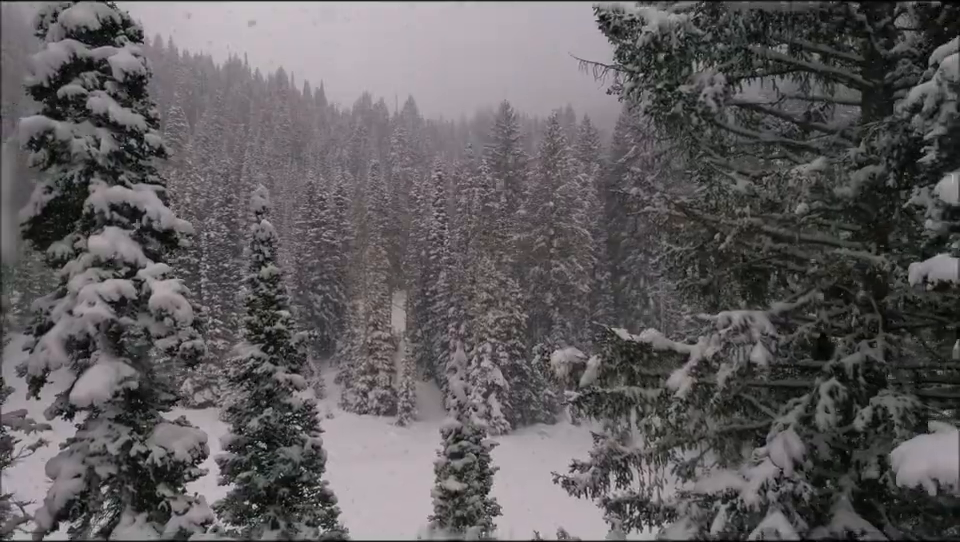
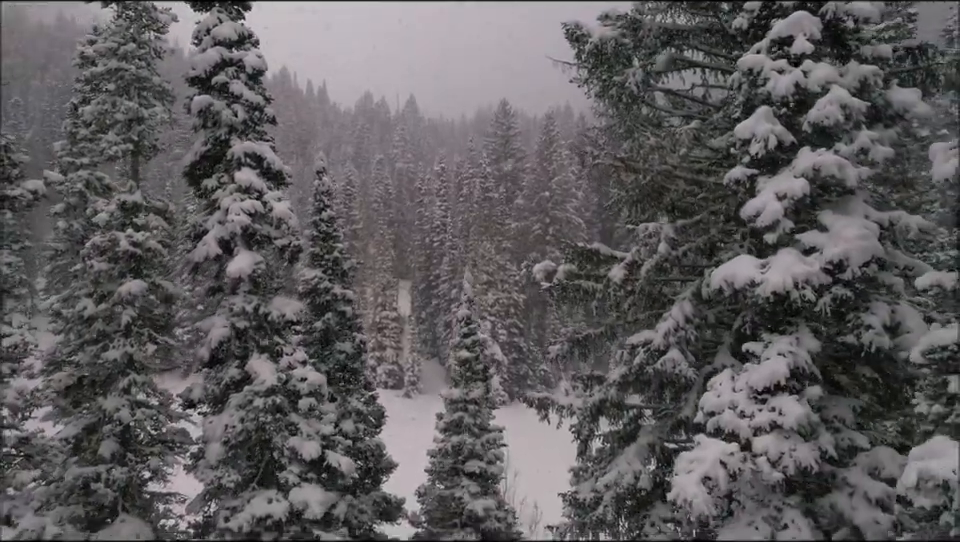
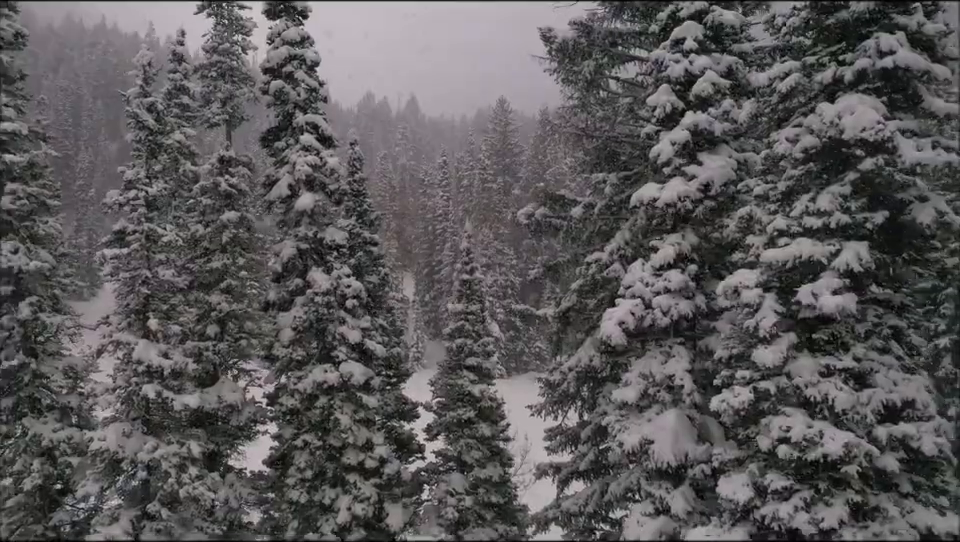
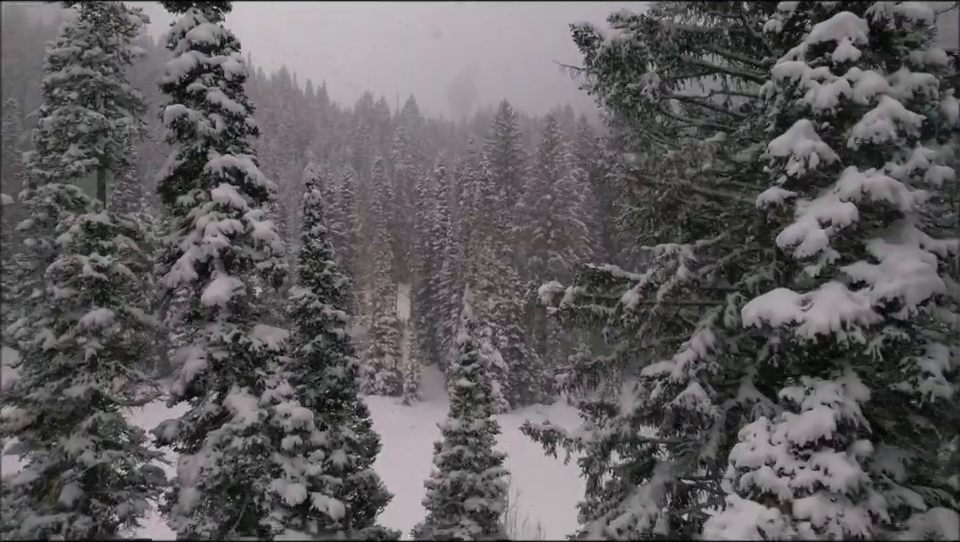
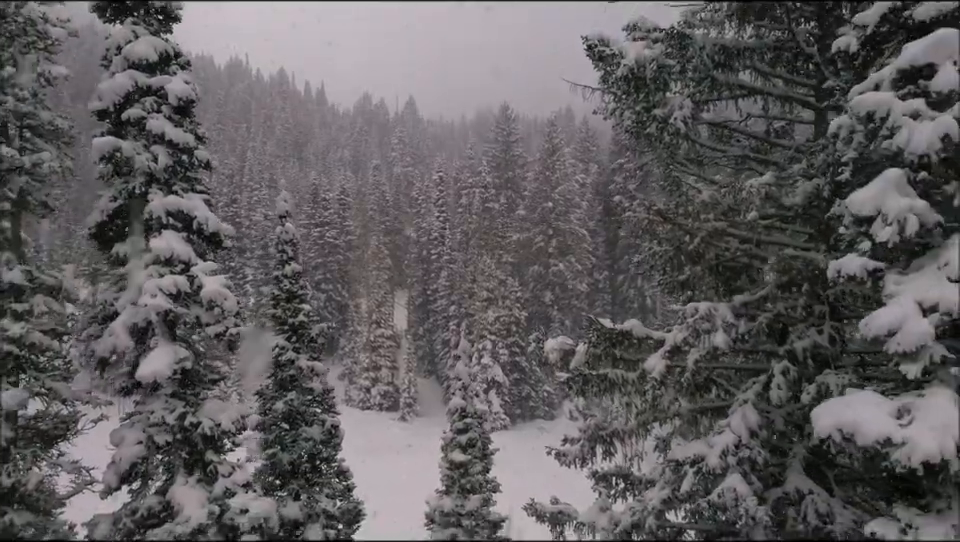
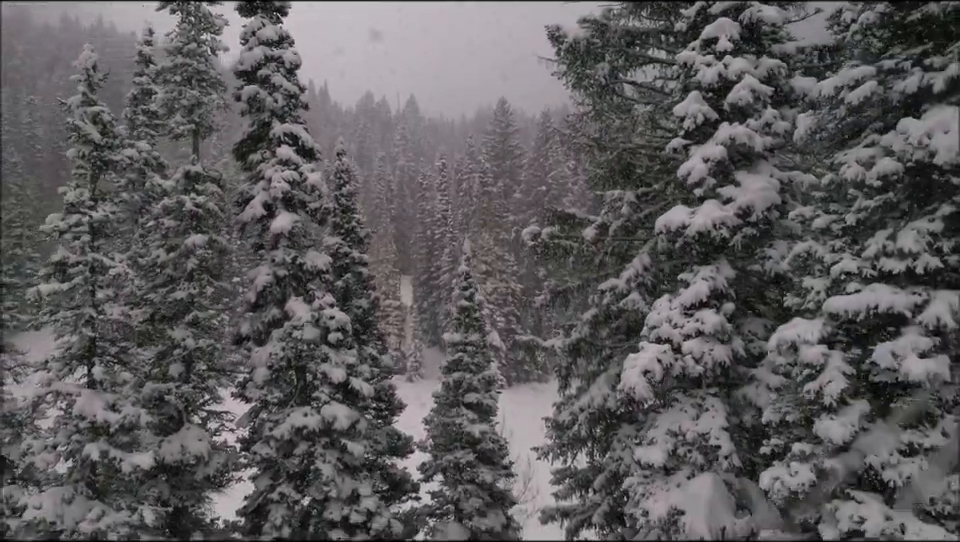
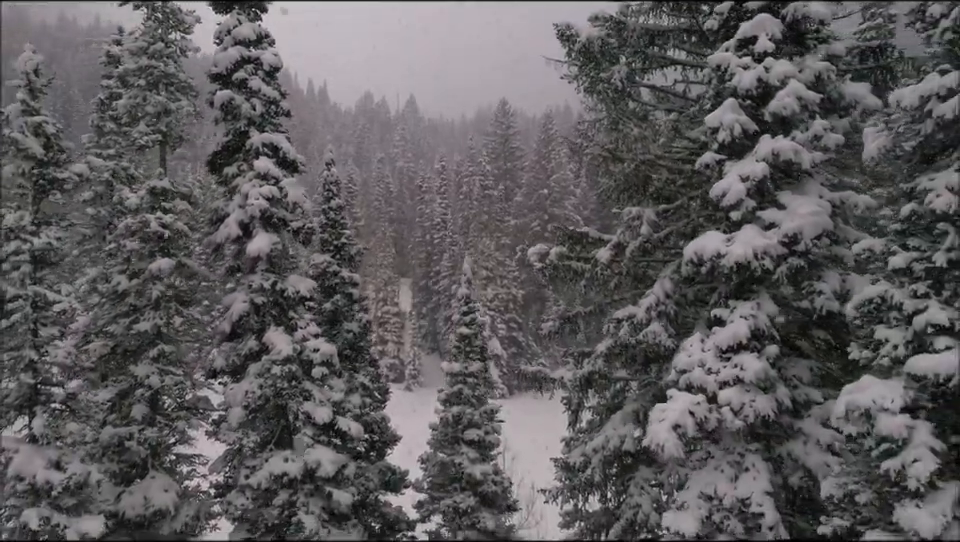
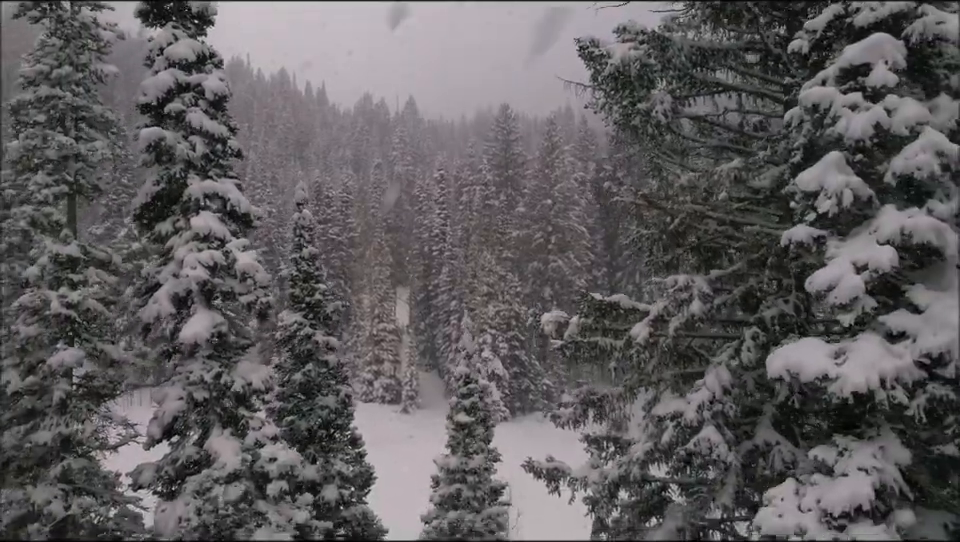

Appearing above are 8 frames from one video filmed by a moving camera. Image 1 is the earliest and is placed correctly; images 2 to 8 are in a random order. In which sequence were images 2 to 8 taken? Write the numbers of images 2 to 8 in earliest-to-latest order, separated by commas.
5, 8, 4, 2, 7, 6, 3
